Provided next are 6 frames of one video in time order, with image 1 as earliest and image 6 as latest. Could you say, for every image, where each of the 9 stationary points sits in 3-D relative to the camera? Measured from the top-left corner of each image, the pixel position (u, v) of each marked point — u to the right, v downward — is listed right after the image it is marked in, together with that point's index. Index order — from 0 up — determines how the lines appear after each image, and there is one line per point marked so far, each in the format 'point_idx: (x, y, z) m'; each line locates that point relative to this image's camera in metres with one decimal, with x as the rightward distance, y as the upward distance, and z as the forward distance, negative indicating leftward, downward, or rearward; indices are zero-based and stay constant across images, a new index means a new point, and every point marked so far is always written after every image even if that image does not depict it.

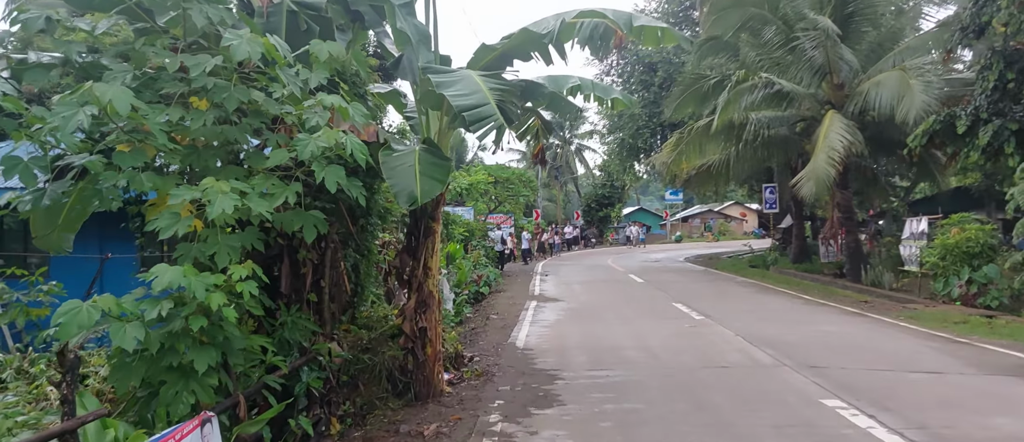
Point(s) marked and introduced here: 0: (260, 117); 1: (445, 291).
0: (-1.9, +0.8, +5.3) m
1: (-1.2, -1.2, +12.5) m
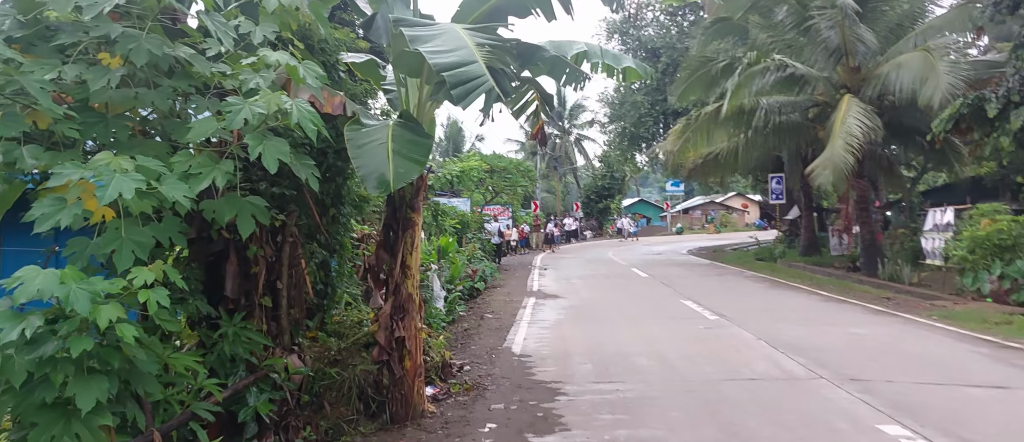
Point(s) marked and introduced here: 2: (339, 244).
0: (-1.9, +0.8, +4.2) m
1: (-1.3, -1.1, +11.5) m
2: (-1.6, -0.2, +6.7) m
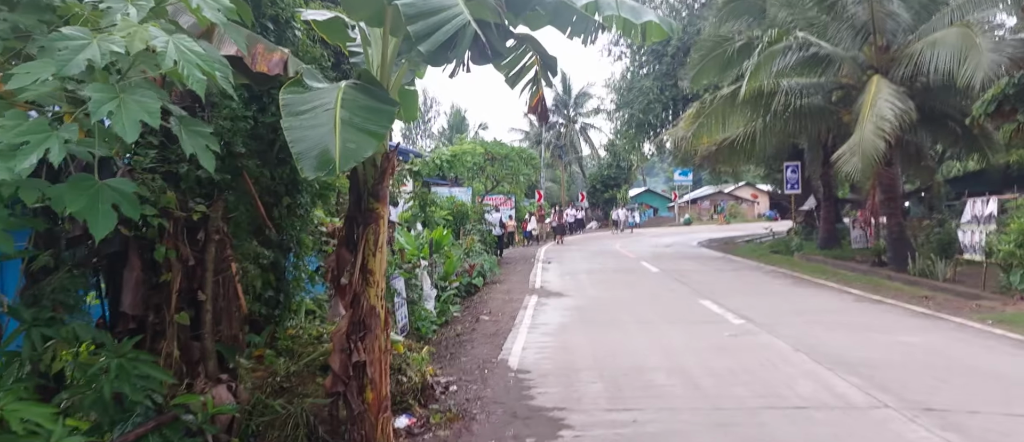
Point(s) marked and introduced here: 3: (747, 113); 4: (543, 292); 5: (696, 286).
0: (-2.0, +0.9, +2.9) m
1: (-1.3, -1.0, +10.3) m
2: (-1.7, -0.2, +5.5) m
3: (+6.4, +3.0, +19.3) m
4: (+0.6, -1.4, +14.0) m
5: (+3.8, -1.3, +14.4) m
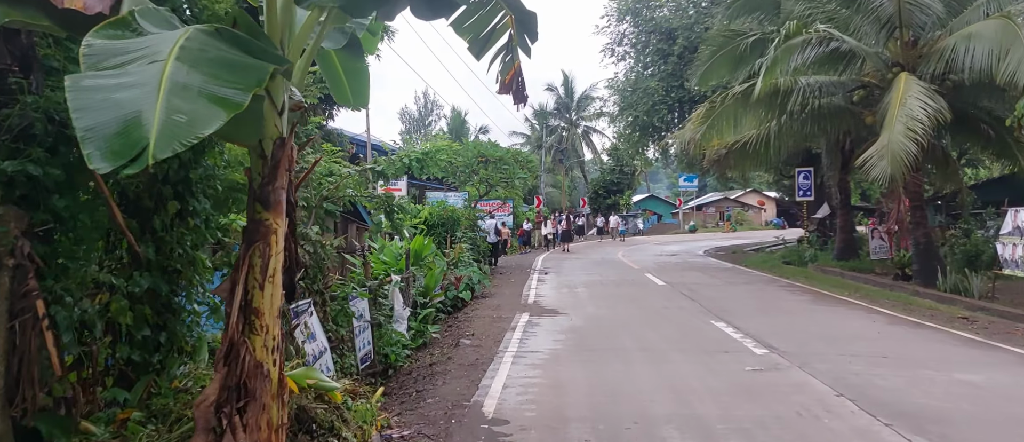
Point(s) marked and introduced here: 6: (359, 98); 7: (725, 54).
0: (-2.2, +0.8, +1.5) m
1: (-1.5, -1.1, +8.9) m
2: (-1.9, -0.2, +4.1) m
3: (+6.3, +2.7, +17.9) m
4: (+0.4, -1.5, +12.5) m
5: (+3.6, -1.5, +13.0) m
6: (-1.3, +1.0, +5.7) m
7: (+5.6, +4.4, +18.4) m
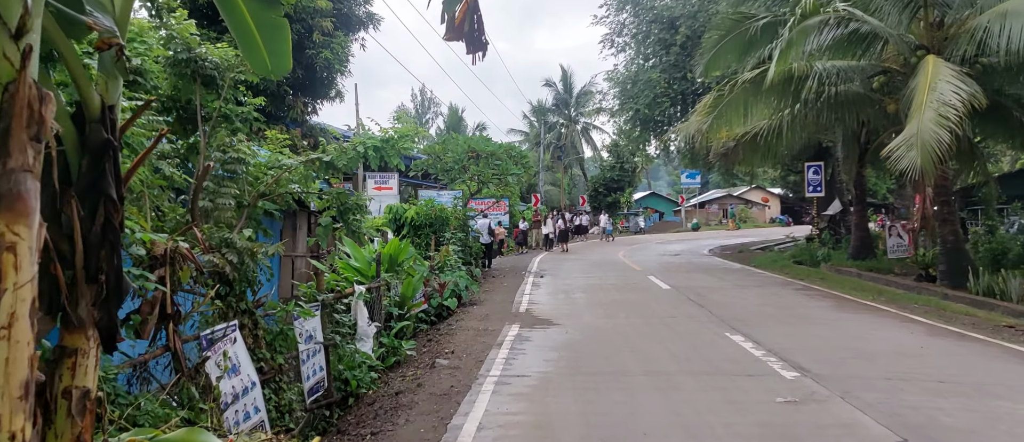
0: (-2.4, +0.8, +0.2) m
1: (-1.7, -1.1, +7.5) m
2: (-2.1, -0.3, +2.7) m
3: (+6.1, +2.8, +16.6) m
4: (+0.3, -1.5, +11.2) m
5: (+3.4, -1.5, +11.6) m
6: (-1.4, +1.0, +4.4) m
7: (+5.3, +4.4, +17.1) m
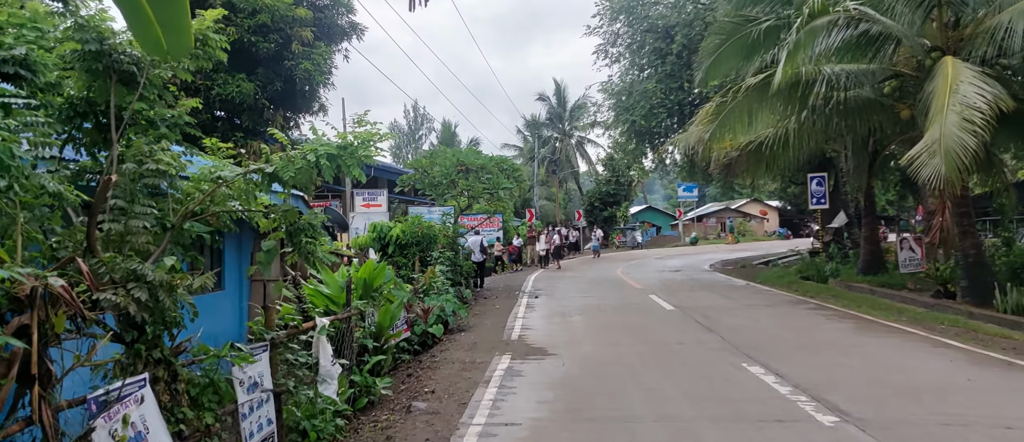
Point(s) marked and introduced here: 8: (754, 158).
0: (-2.5, +0.7, -0.8) m
1: (-1.8, -1.3, +6.4) m
2: (-2.2, -0.4, +1.7) m
3: (+5.9, +2.5, +15.6) m
4: (+0.1, -1.8, +10.1) m
5: (+3.3, -1.7, +10.6) m
6: (-1.6, +0.9, +3.4) m
7: (+5.1, +4.1, +16.2) m
8: (+6.5, +1.7, +19.2) m
